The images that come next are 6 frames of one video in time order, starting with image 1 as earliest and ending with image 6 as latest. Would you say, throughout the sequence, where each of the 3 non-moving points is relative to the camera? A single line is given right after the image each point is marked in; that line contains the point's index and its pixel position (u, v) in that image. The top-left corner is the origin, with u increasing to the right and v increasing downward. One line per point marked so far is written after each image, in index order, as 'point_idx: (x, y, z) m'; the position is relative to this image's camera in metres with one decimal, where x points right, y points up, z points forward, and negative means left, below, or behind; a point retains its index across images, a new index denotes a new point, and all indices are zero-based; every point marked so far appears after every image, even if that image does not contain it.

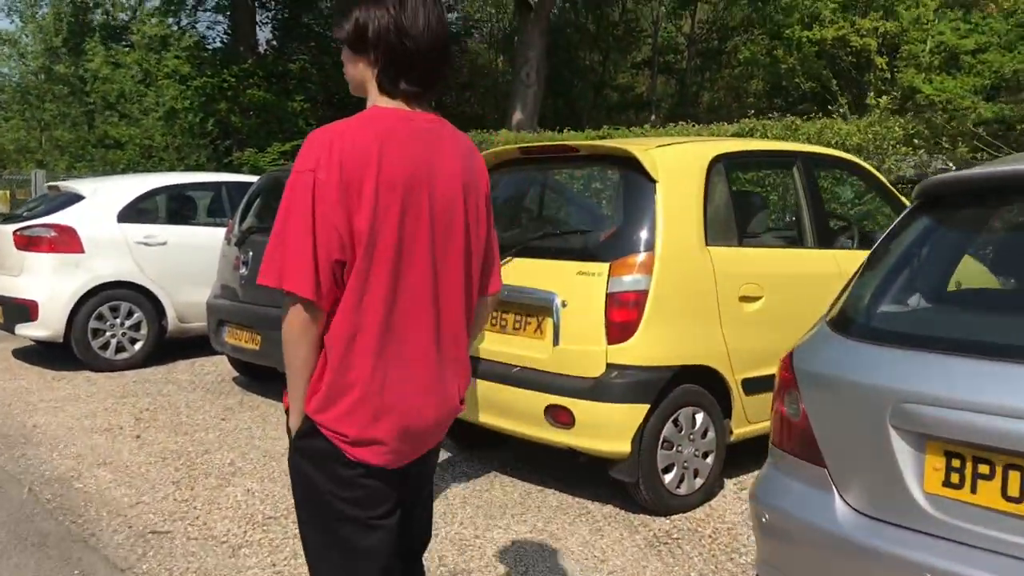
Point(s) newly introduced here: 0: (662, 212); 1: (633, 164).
0: (+0.6, +0.3, +3.9) m
1: (+0.5, +0.5, +4.0) m
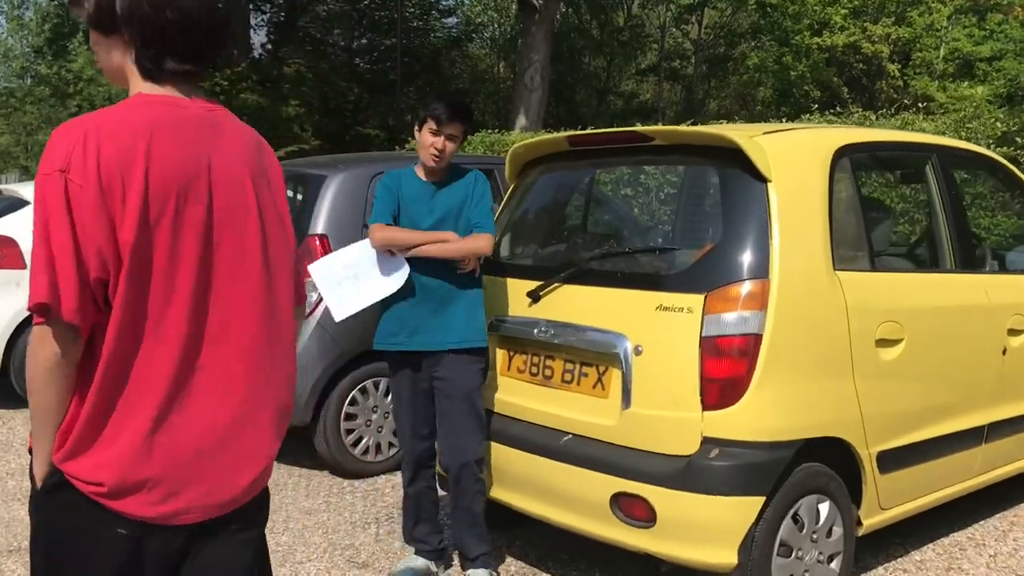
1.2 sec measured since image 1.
0: (+0.8, +0.2, +2.8) m
1: (+0.7, +0.4, +2.9) m
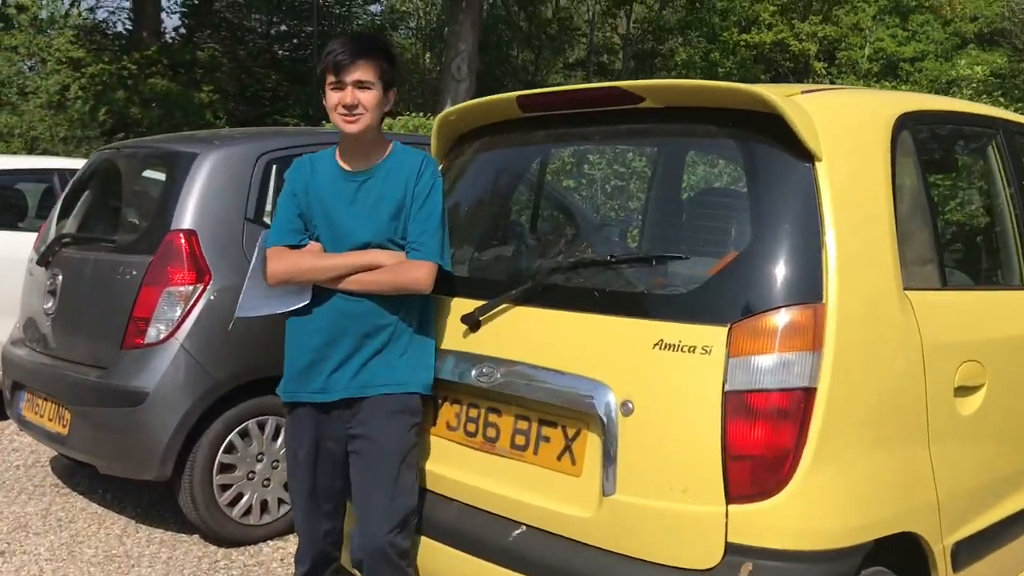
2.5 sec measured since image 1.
0: (+0.6, +0.1, +1.9) m
1: (+0.5, +0.3, +2.0) m
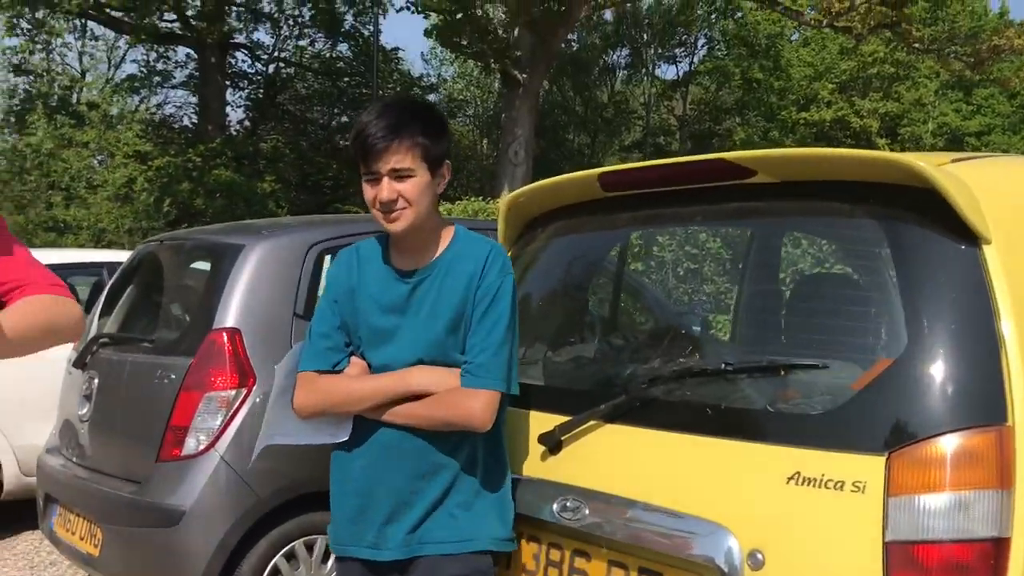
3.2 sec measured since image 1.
0: (+0.8, -0.1, +1.5) m
1: (+0.7, +0.1, +1.6) m
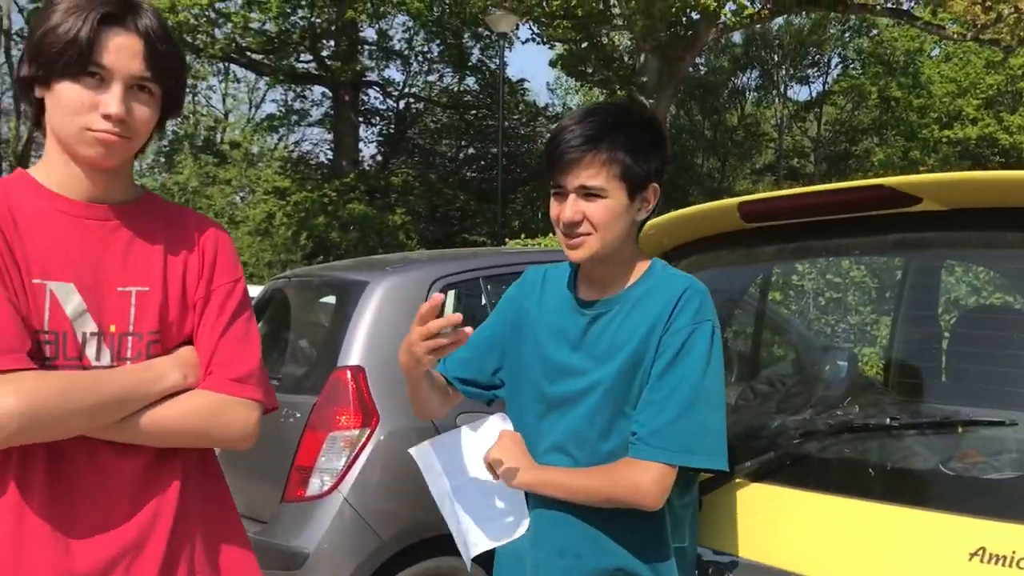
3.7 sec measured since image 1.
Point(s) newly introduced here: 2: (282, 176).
0: (+1.0, -0.1, +1.3) m
1: (+0.9, +0.1, +1.4) m
2: (-3.8, +1.9, +16.3) m
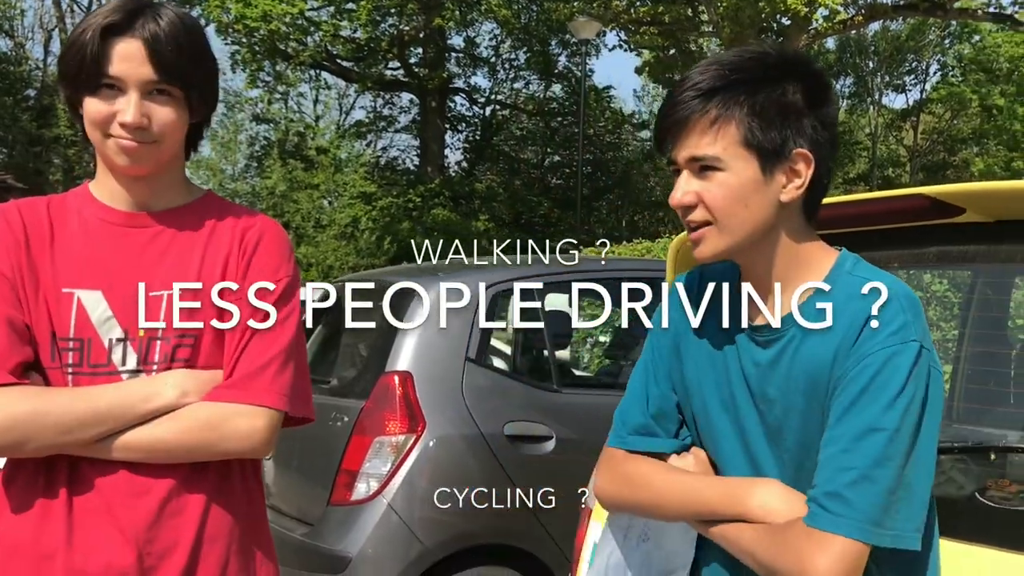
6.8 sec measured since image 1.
0: (+0.9, -0.1, +1.2) m
1: (+0.9, +0.1, +1.3) m
2: (-2.4, +1.8, +16.6) m
